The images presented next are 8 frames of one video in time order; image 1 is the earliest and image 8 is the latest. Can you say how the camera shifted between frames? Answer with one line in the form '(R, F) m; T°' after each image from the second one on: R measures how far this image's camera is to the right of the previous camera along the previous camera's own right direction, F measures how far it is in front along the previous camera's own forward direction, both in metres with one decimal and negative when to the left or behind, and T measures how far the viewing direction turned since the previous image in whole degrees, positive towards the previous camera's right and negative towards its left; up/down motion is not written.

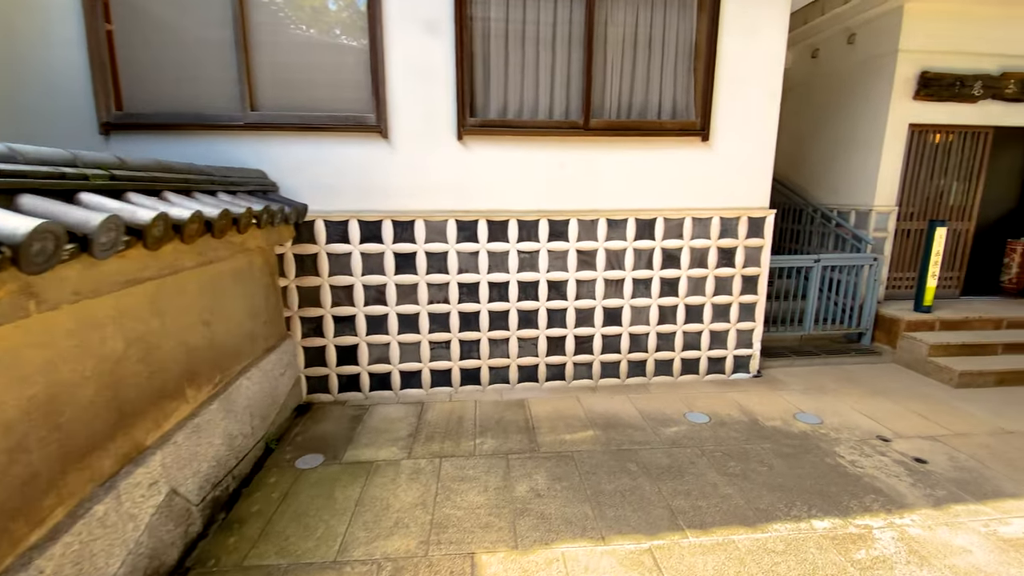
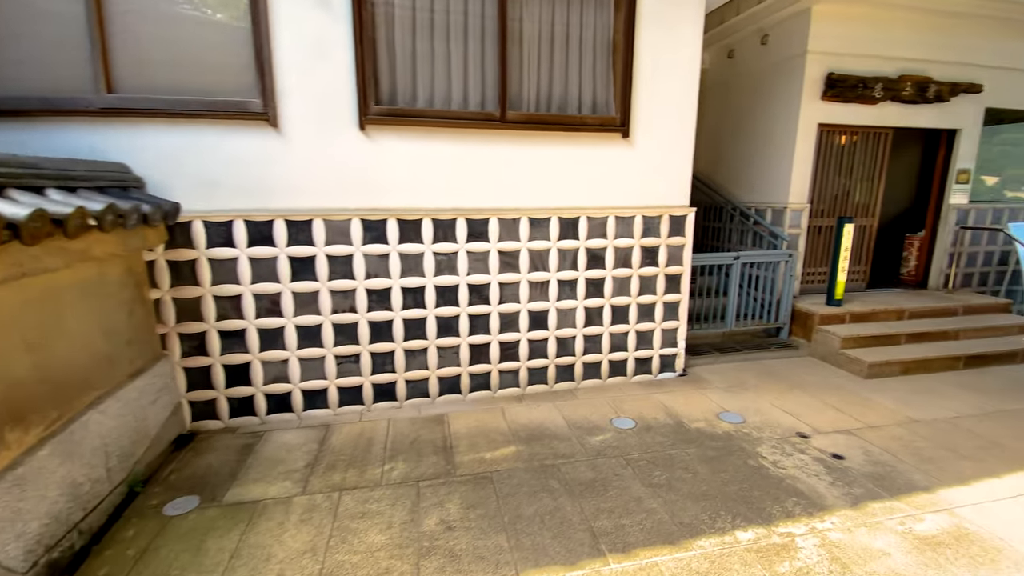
(+0.2, +0.3) m; +7°
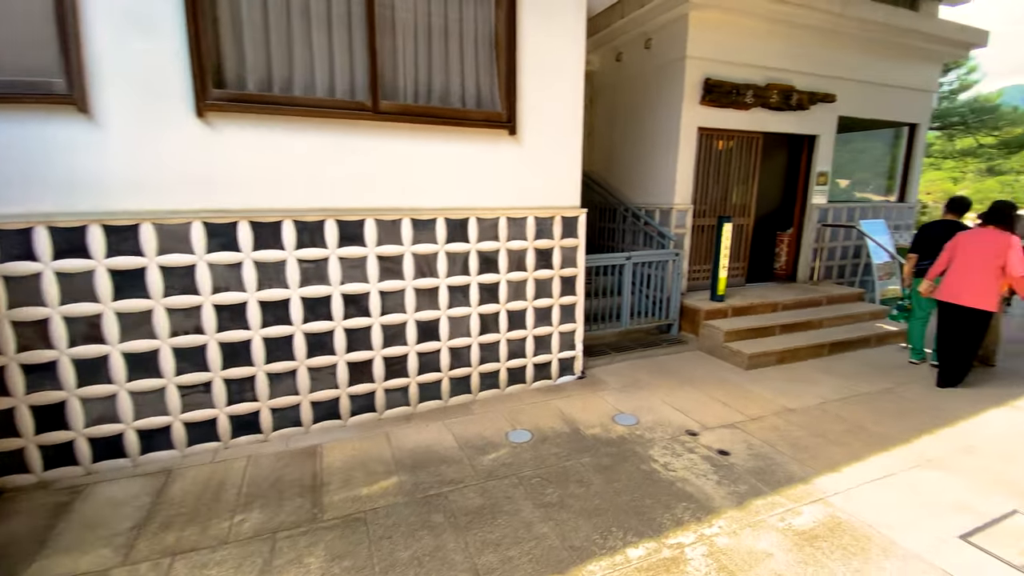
(+0.2, +0.3) m; +10°
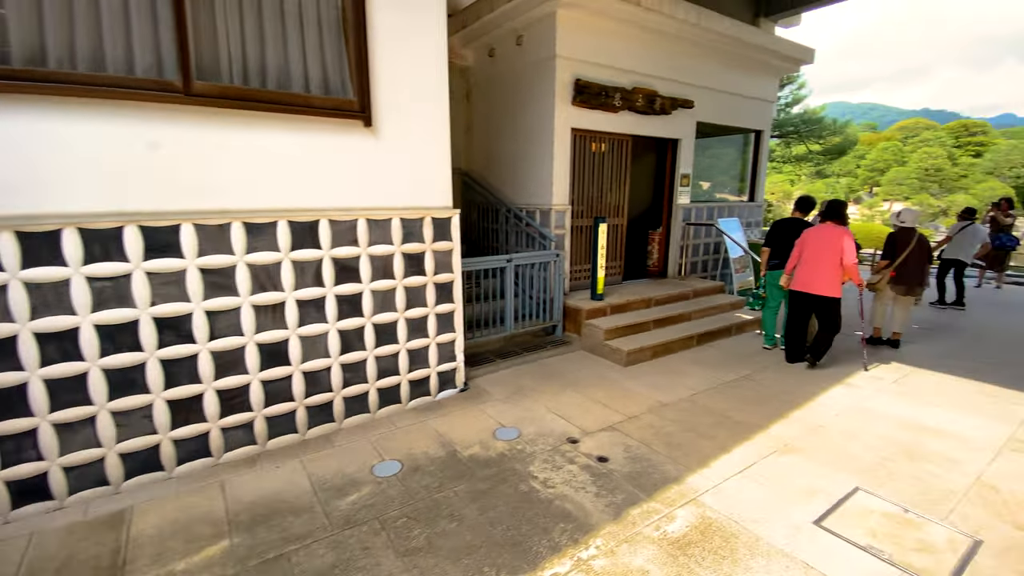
(+0.2, +0.3) m; +12°
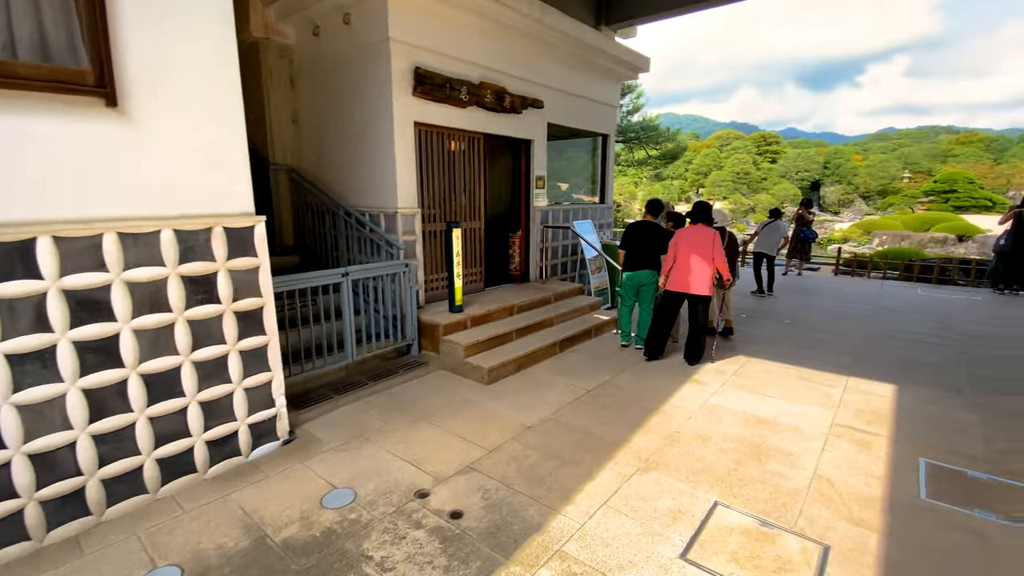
(+0.3, +0.5) m; +15°
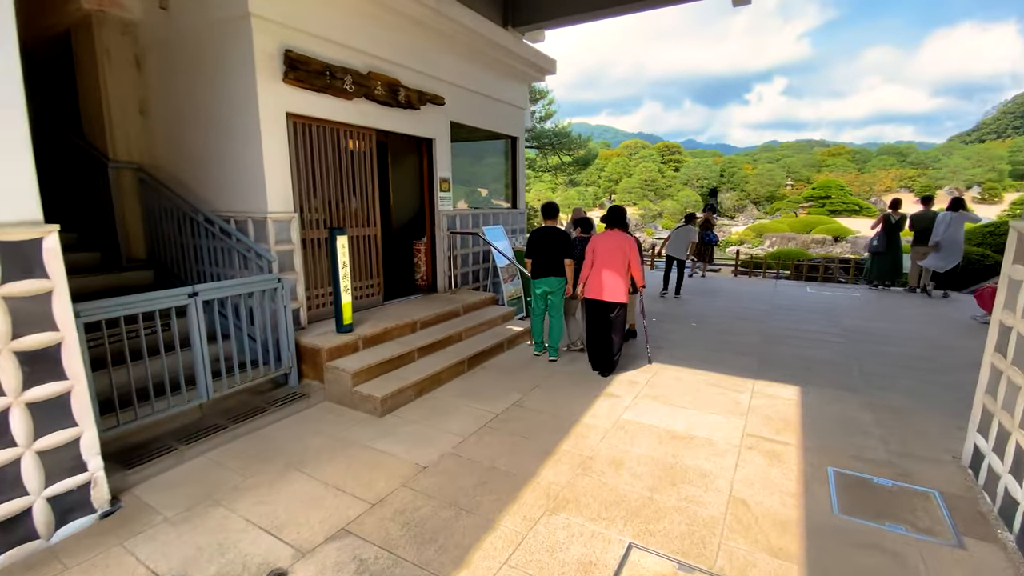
(+0.2, +0.4) m; +9°
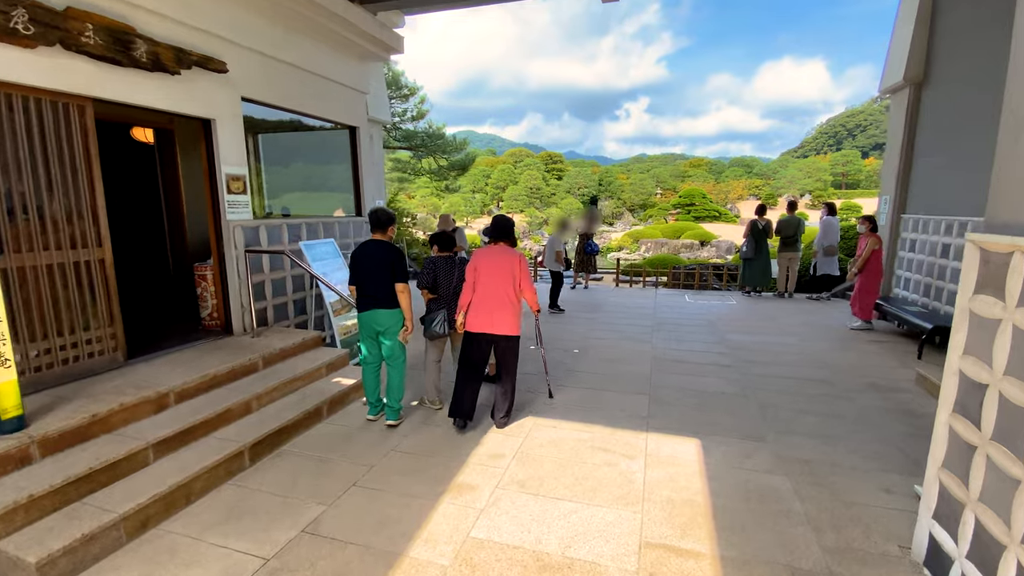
(+0.5, +1.1) m; +13°
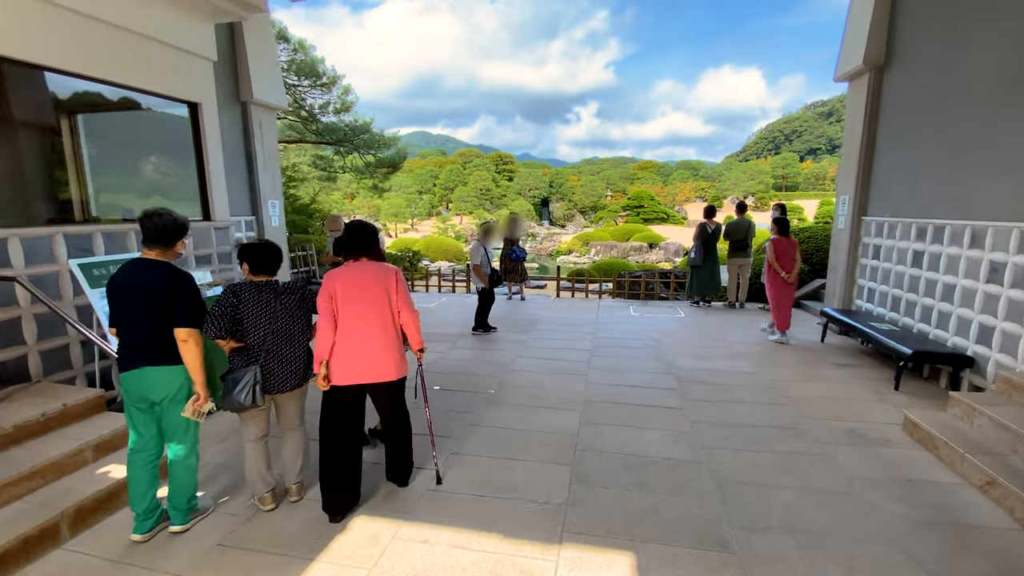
(+0.5, +1.0) m; +5°
